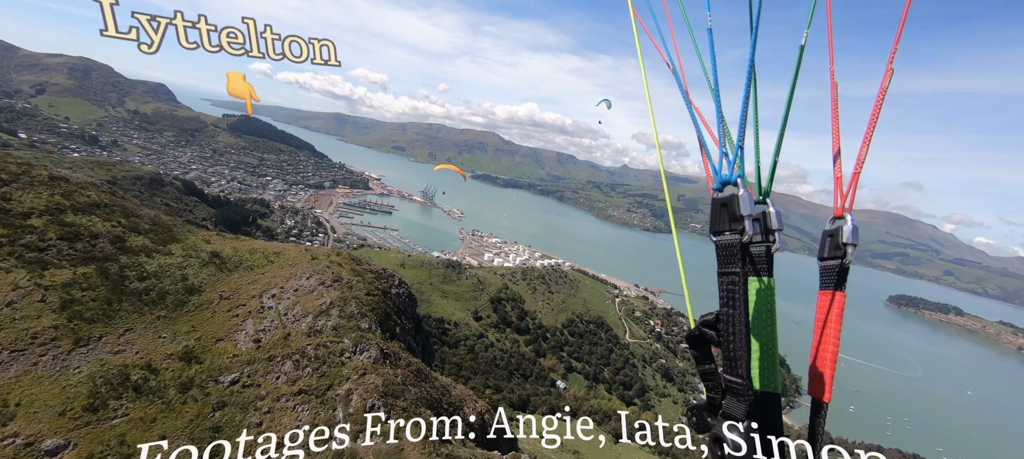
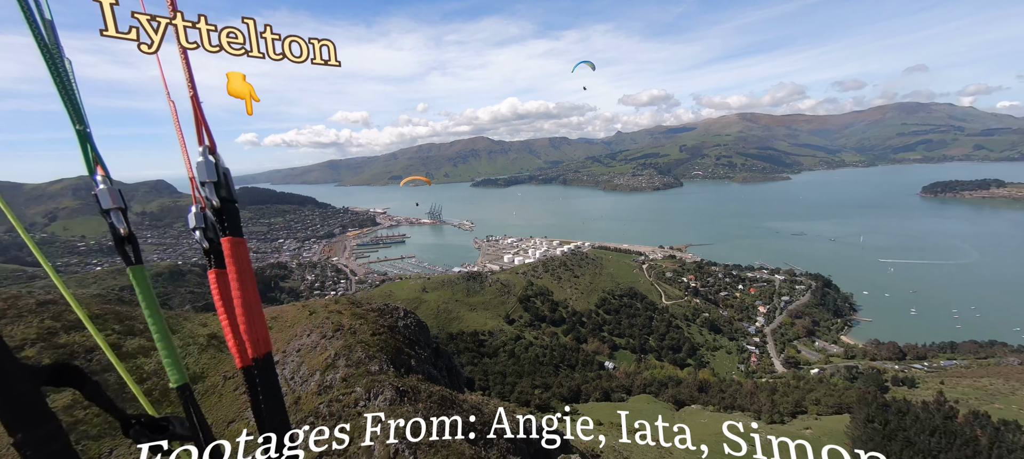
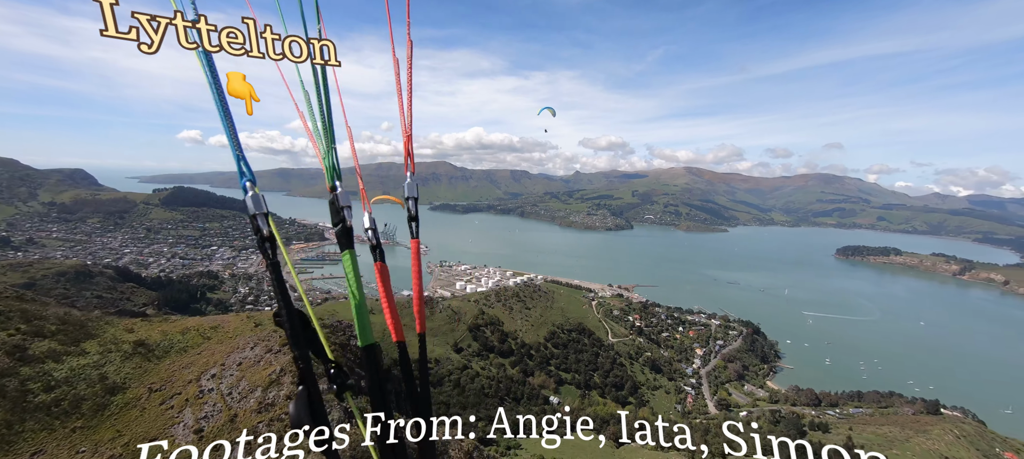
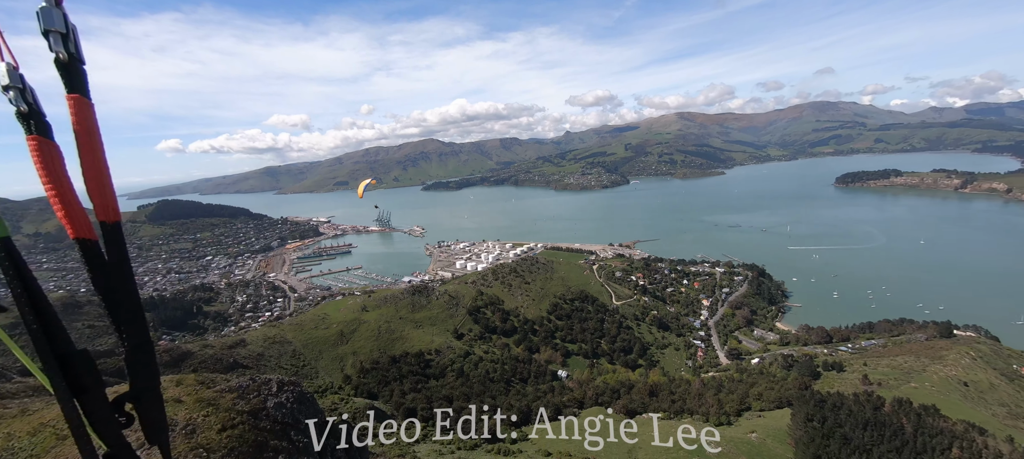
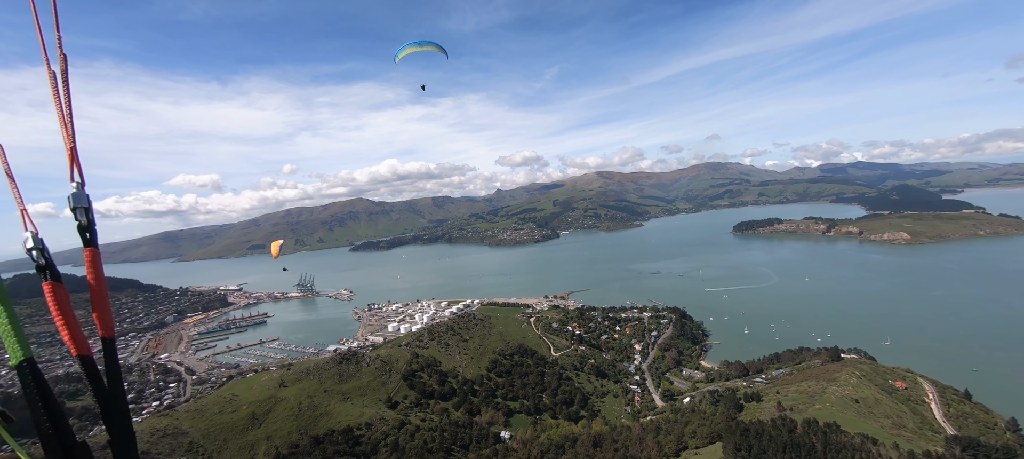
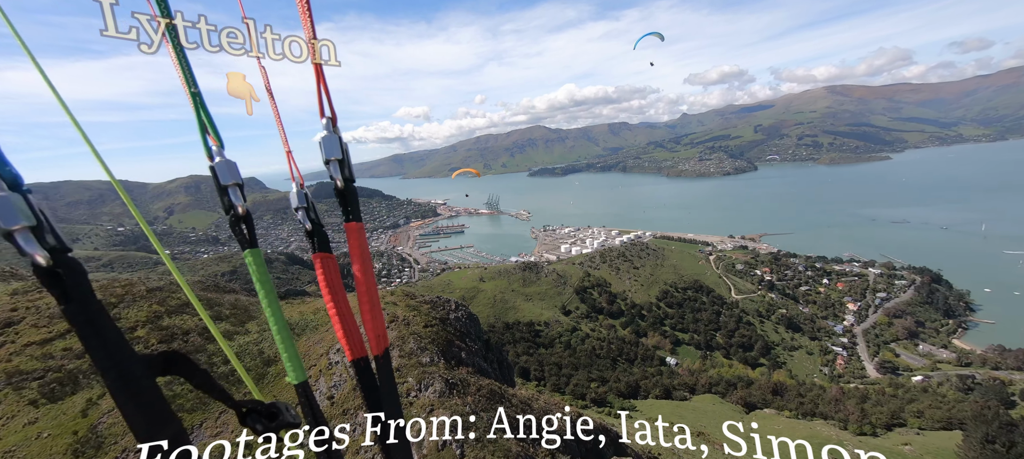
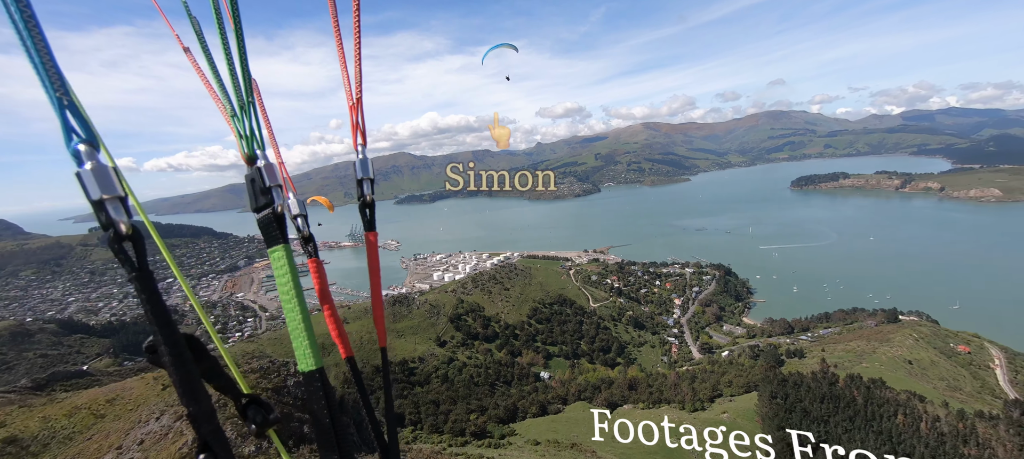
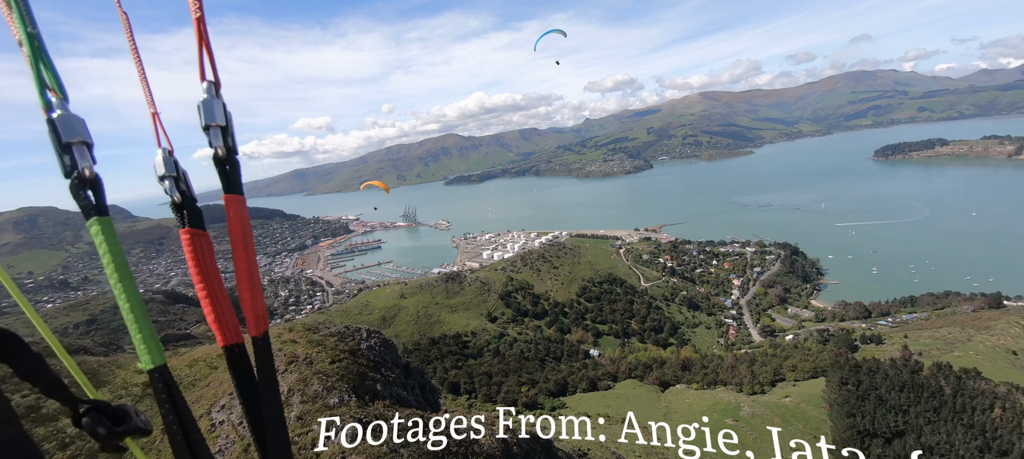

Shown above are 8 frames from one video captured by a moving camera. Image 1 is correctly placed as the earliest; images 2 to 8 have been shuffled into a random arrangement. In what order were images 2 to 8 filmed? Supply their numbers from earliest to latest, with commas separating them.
3, 2, 6, 8, 7, 5, 4
